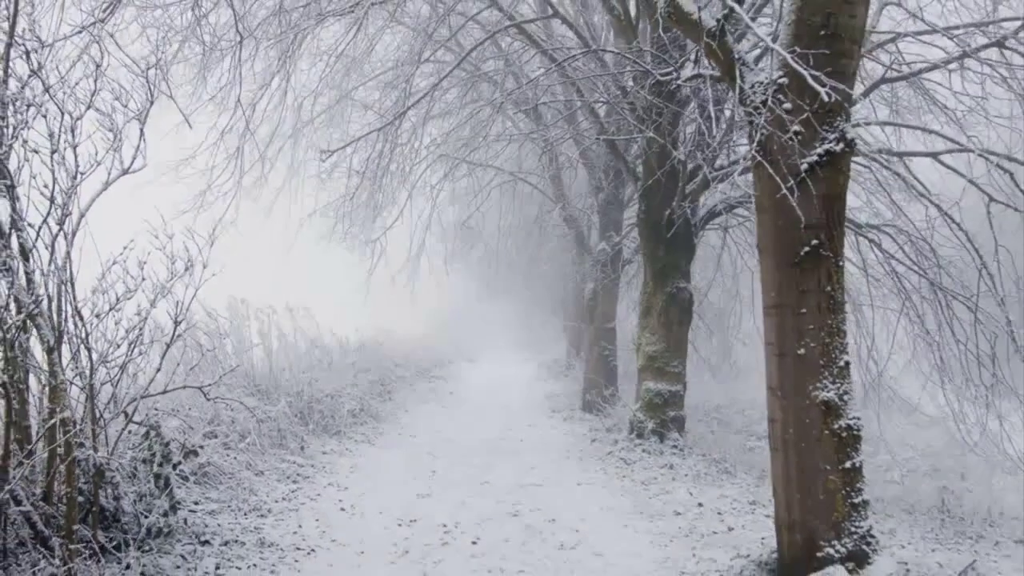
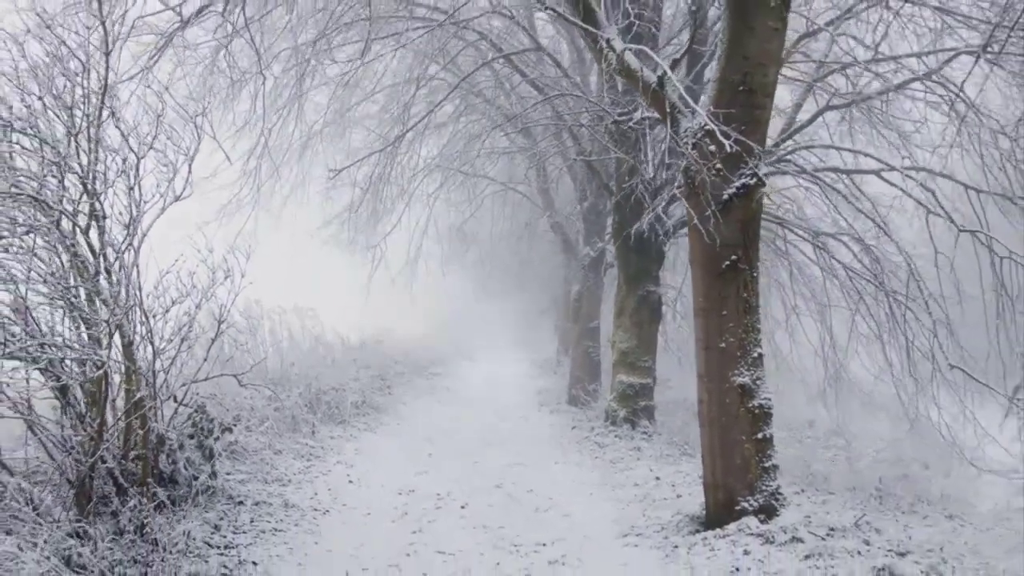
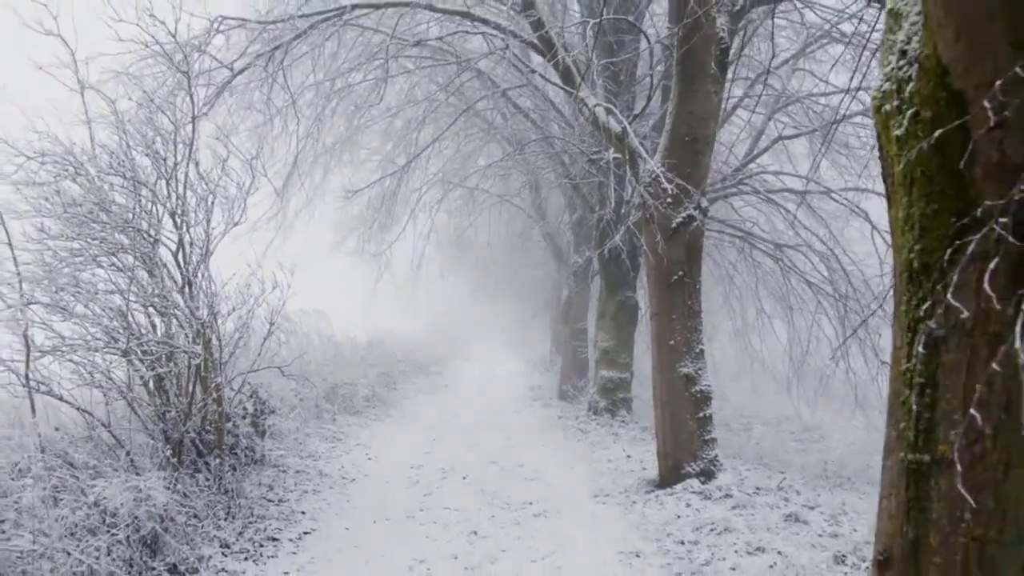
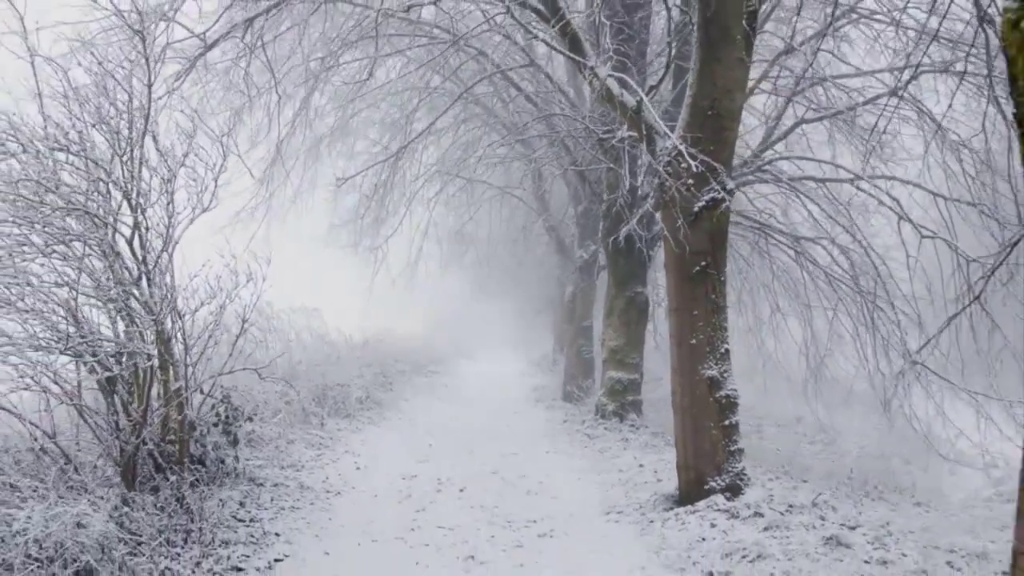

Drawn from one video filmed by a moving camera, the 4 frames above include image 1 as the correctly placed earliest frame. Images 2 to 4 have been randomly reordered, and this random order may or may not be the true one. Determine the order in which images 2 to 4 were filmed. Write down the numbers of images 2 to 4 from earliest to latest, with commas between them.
2, 4, 3
